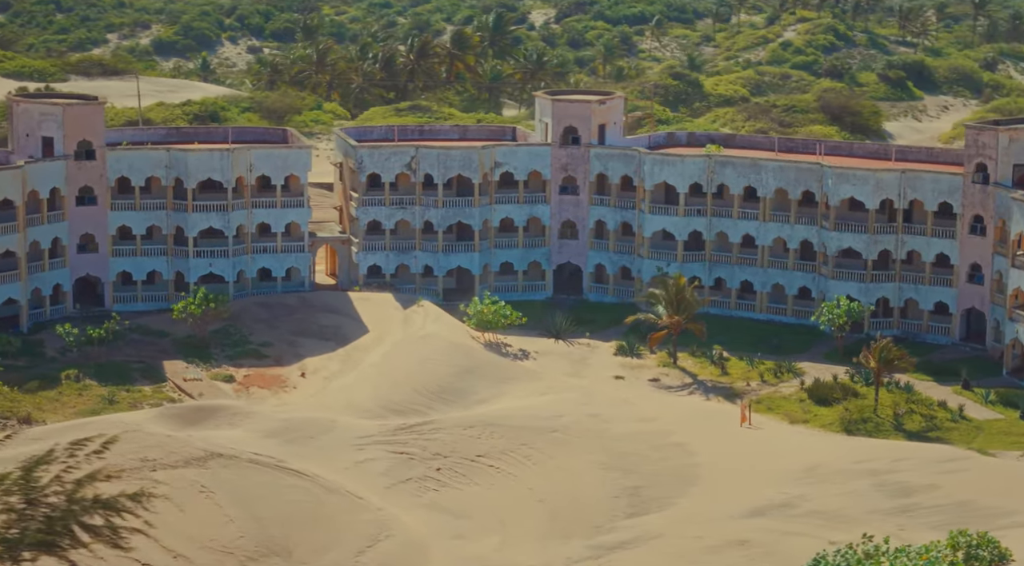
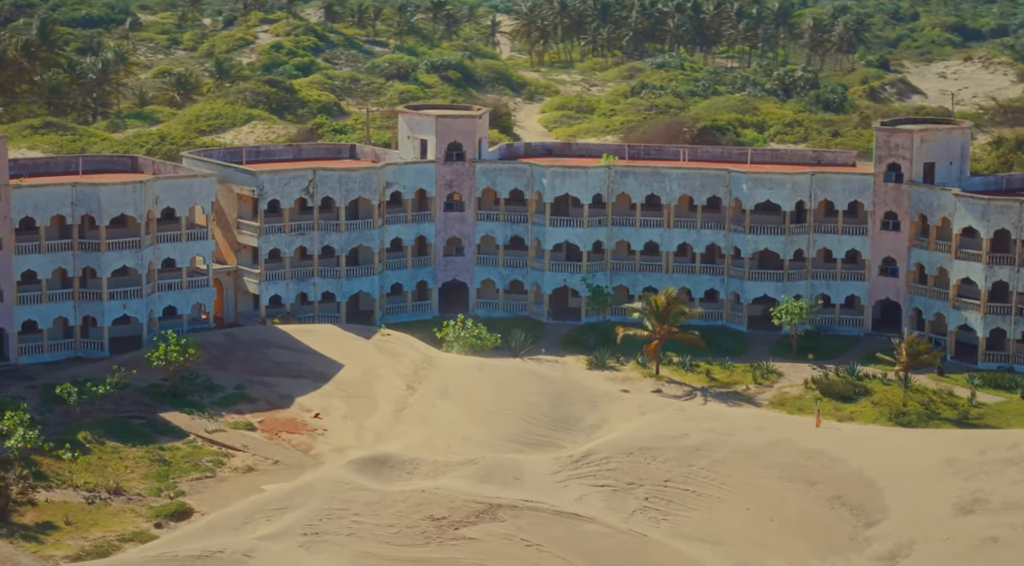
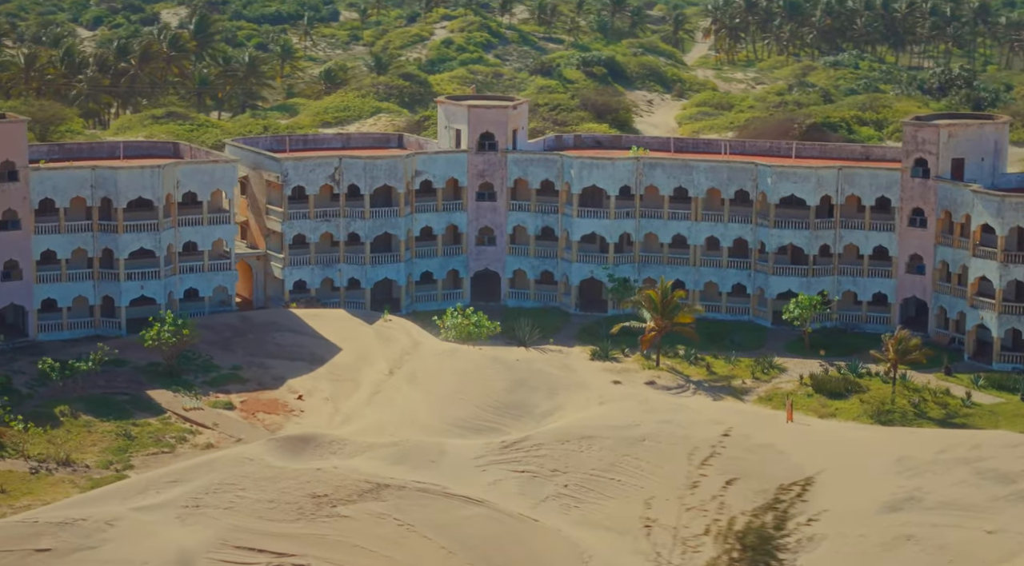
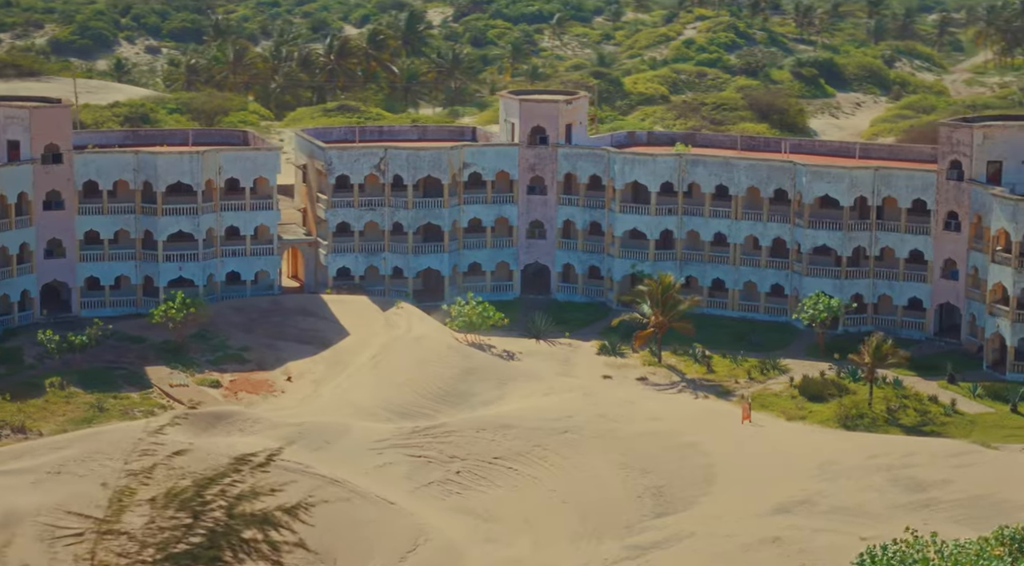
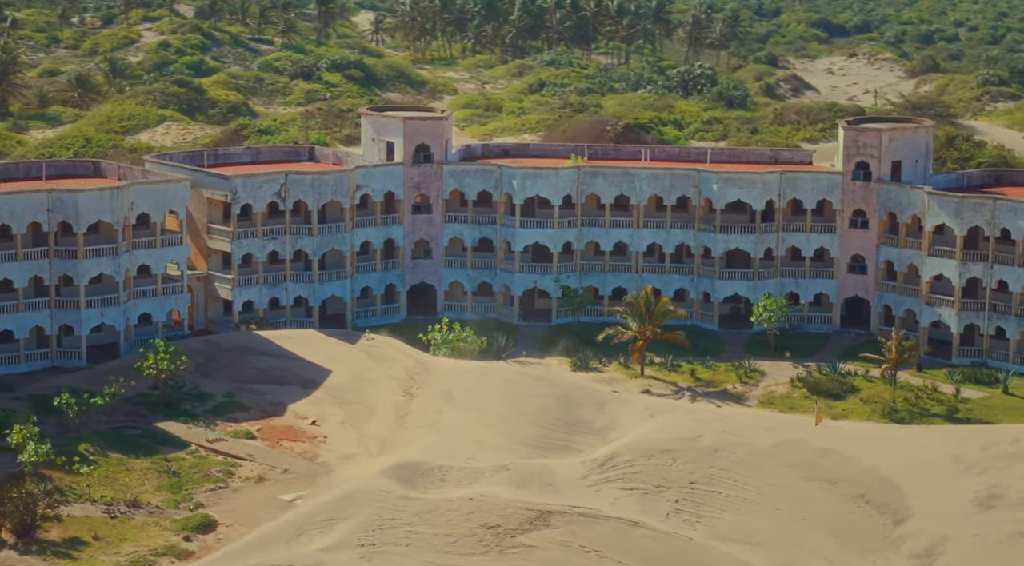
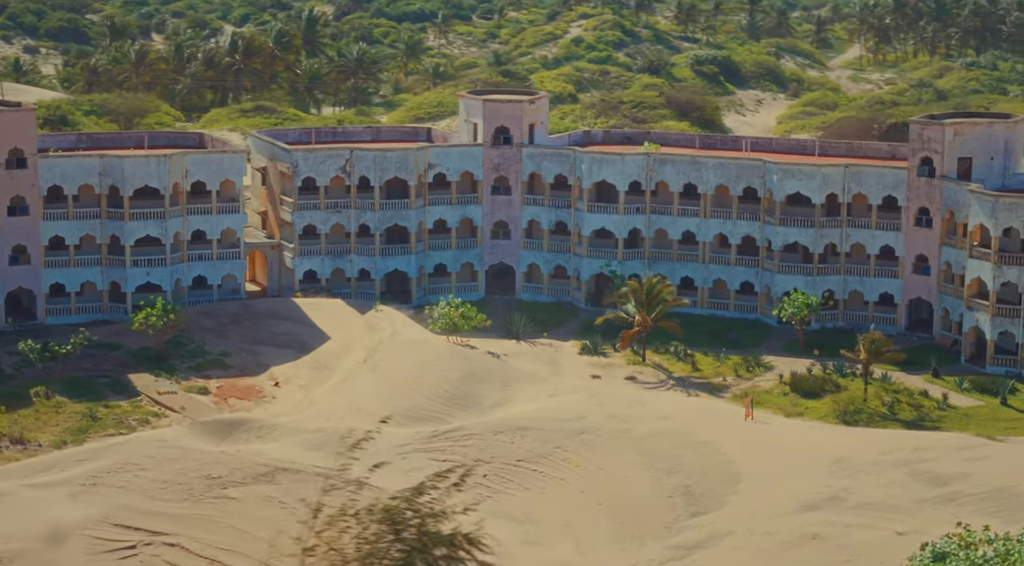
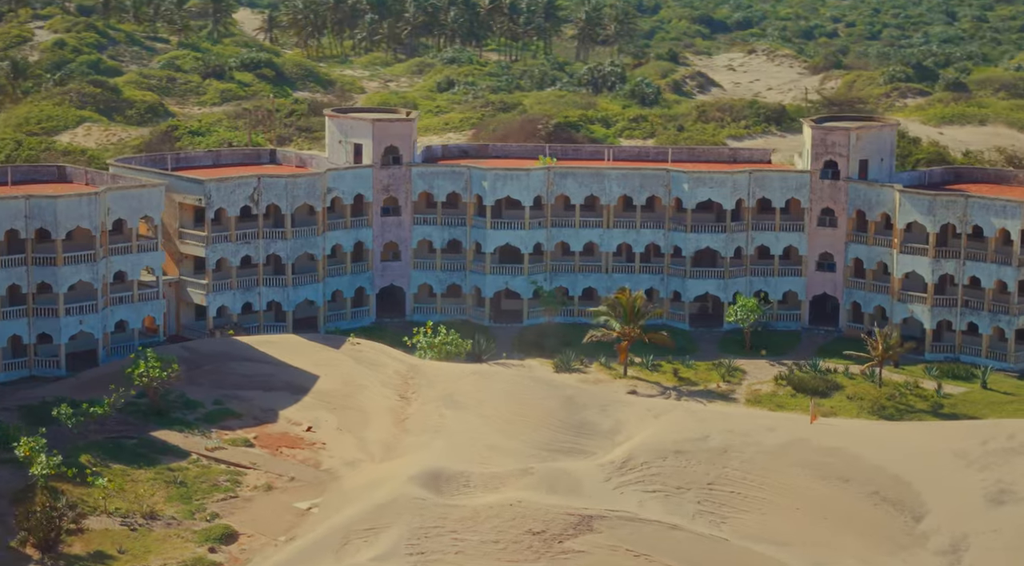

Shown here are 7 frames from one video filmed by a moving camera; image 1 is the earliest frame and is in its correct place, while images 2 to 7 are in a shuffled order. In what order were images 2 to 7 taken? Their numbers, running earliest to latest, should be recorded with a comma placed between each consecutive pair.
4, 6, 3, 2, 5, 7
